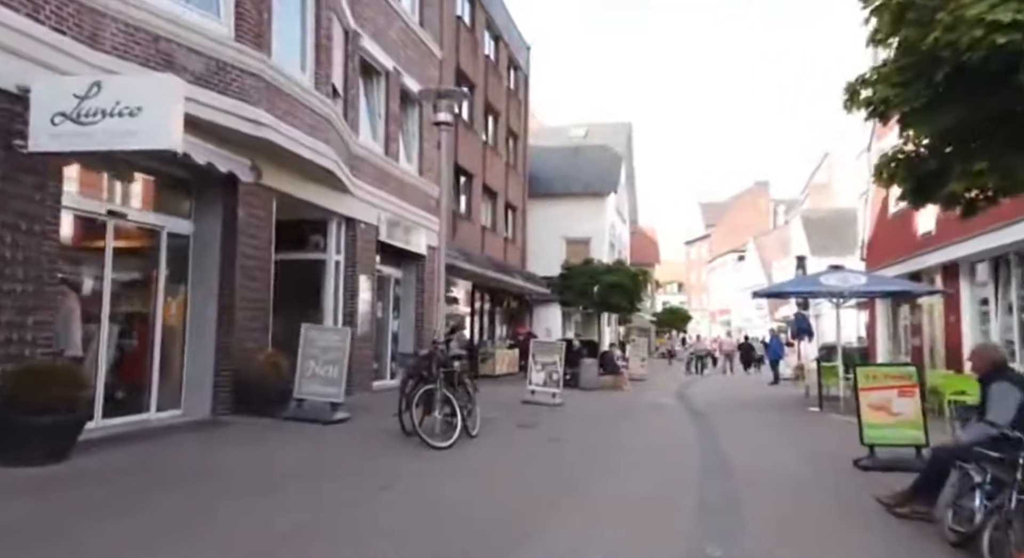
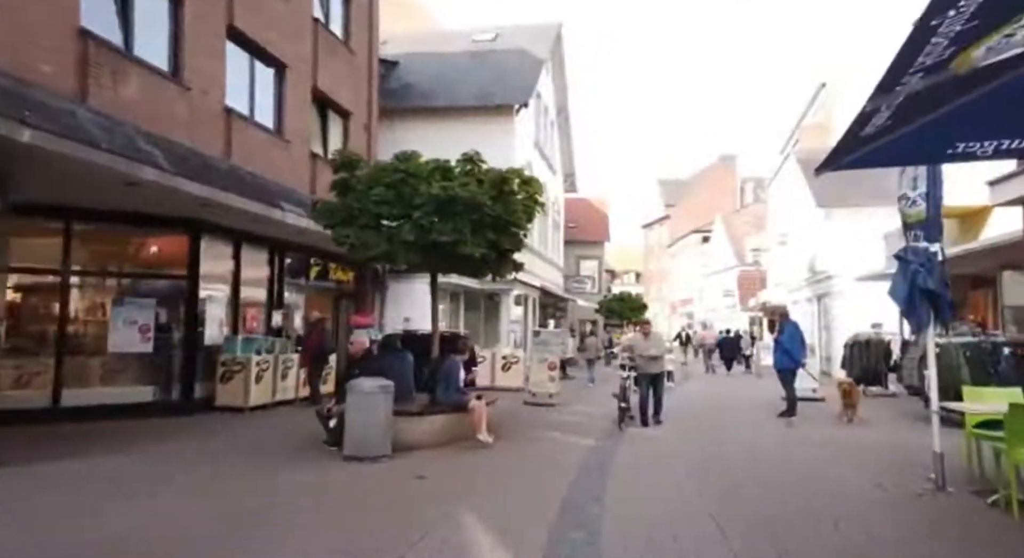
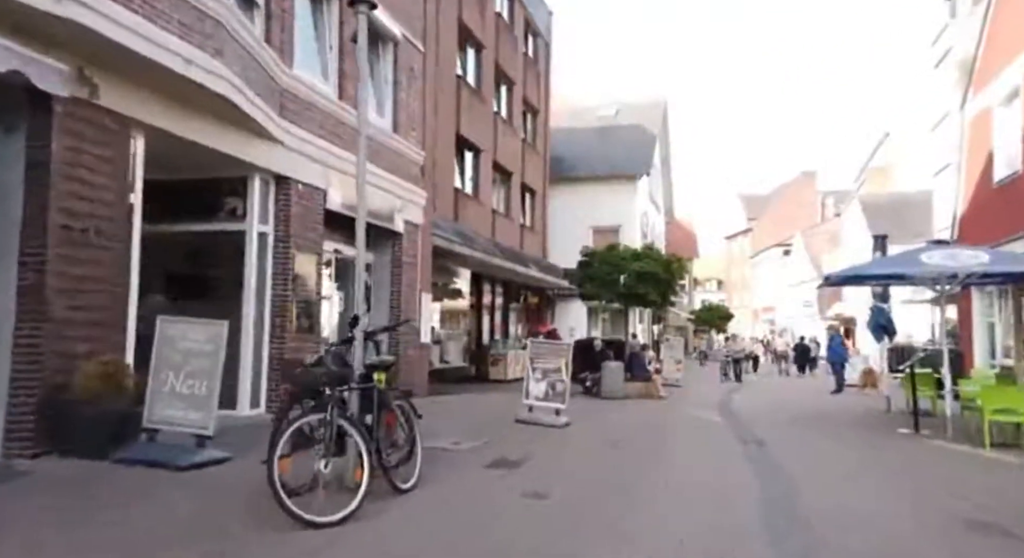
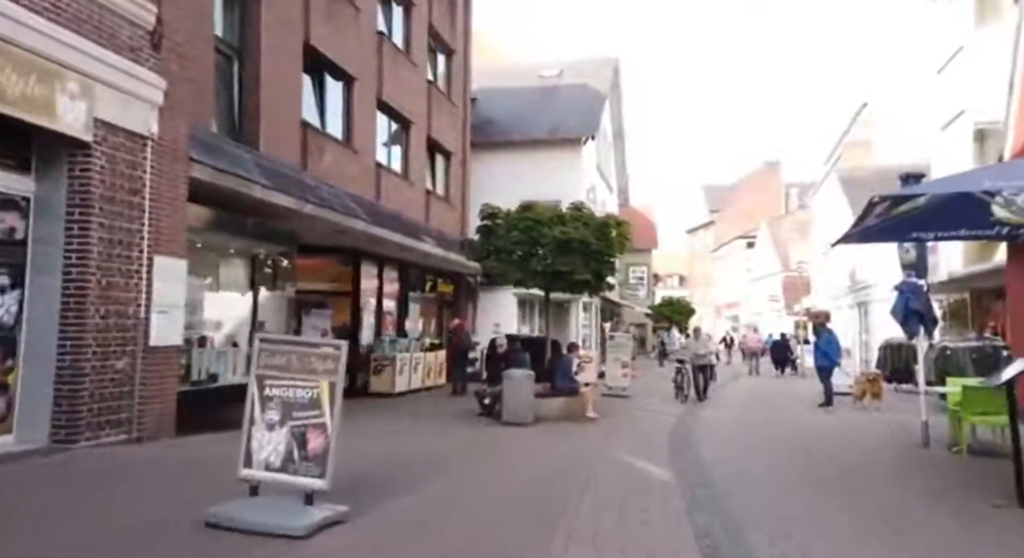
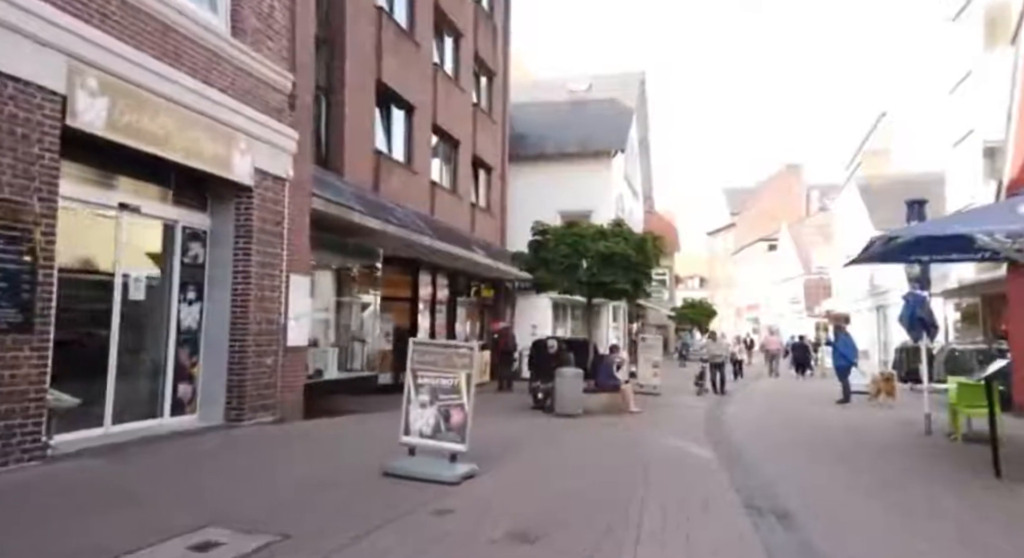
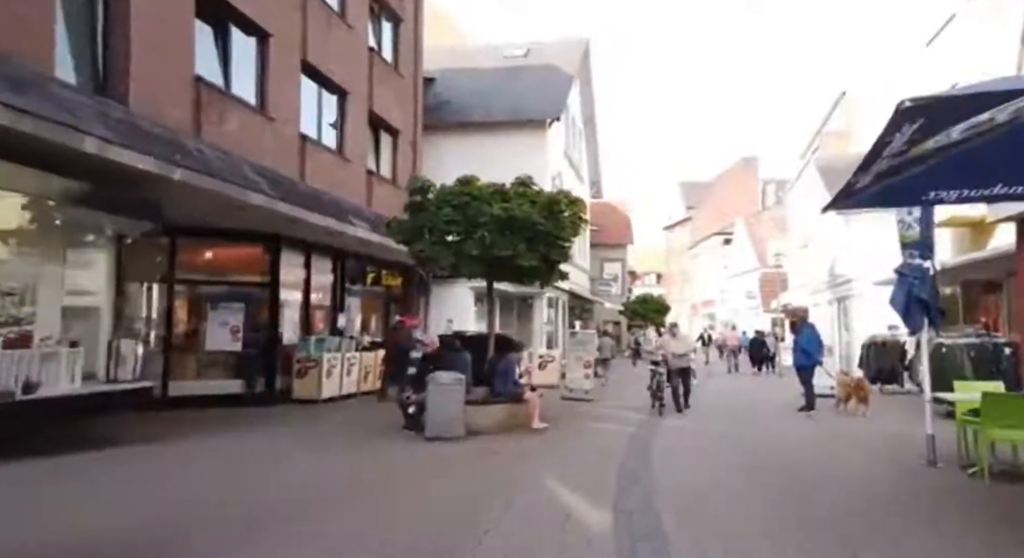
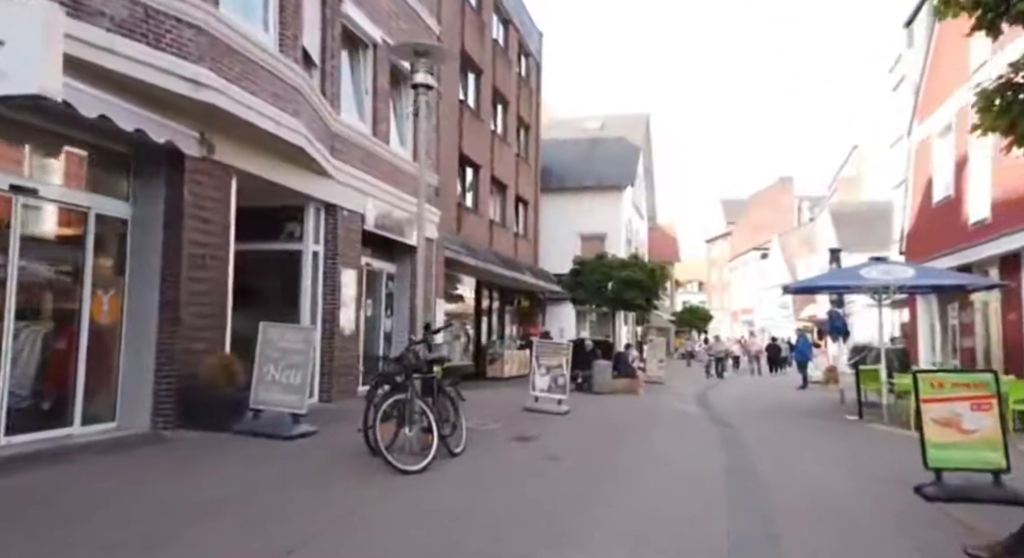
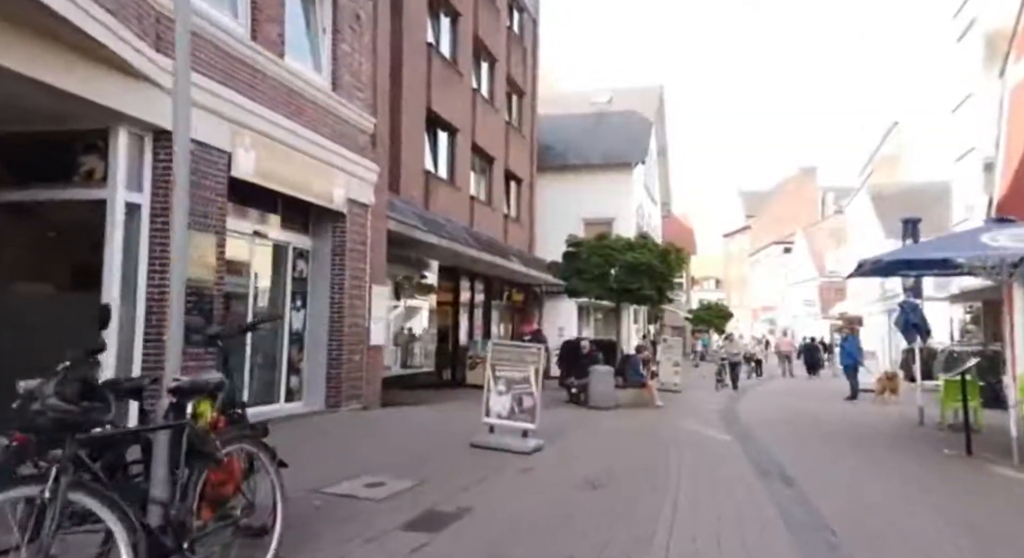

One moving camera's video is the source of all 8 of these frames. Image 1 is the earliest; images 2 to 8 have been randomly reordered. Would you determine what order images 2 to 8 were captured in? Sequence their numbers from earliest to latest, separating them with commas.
7, 3, 8, 5, 4, 6, 2
